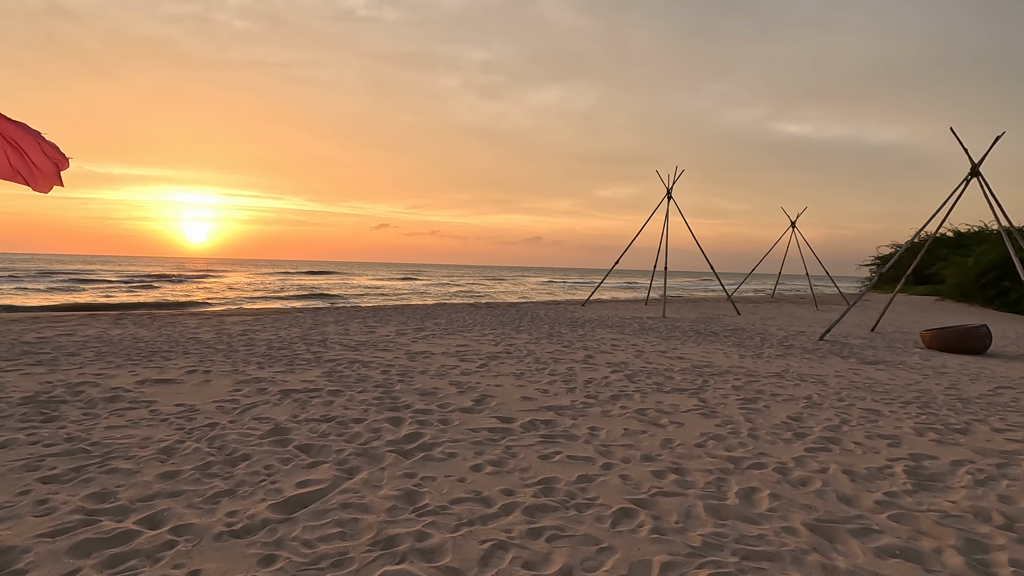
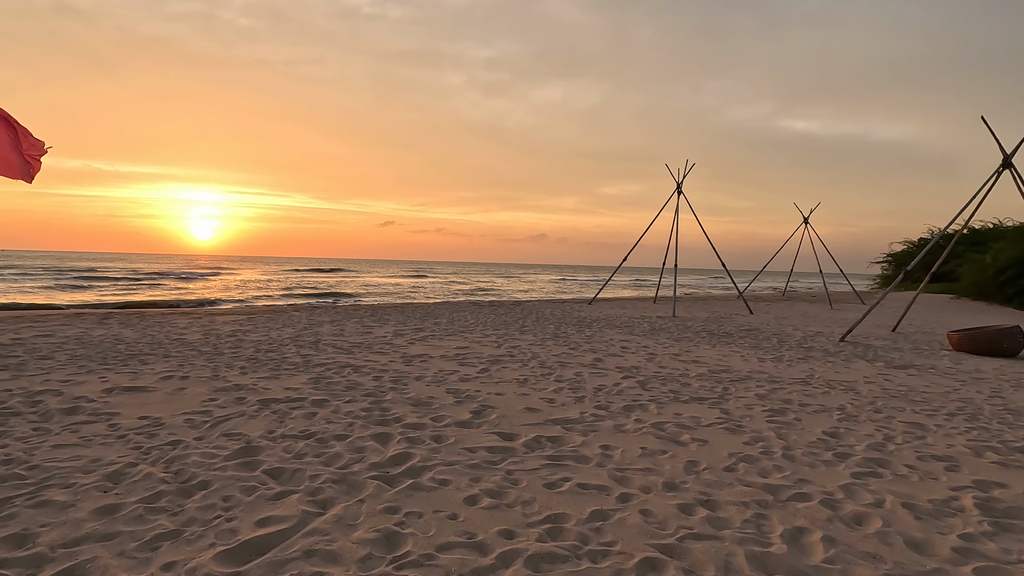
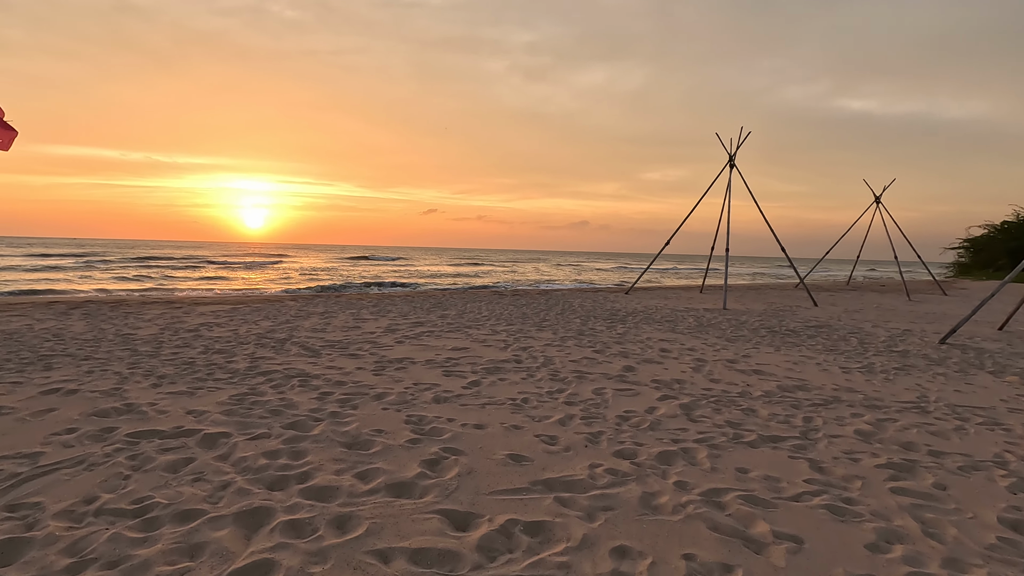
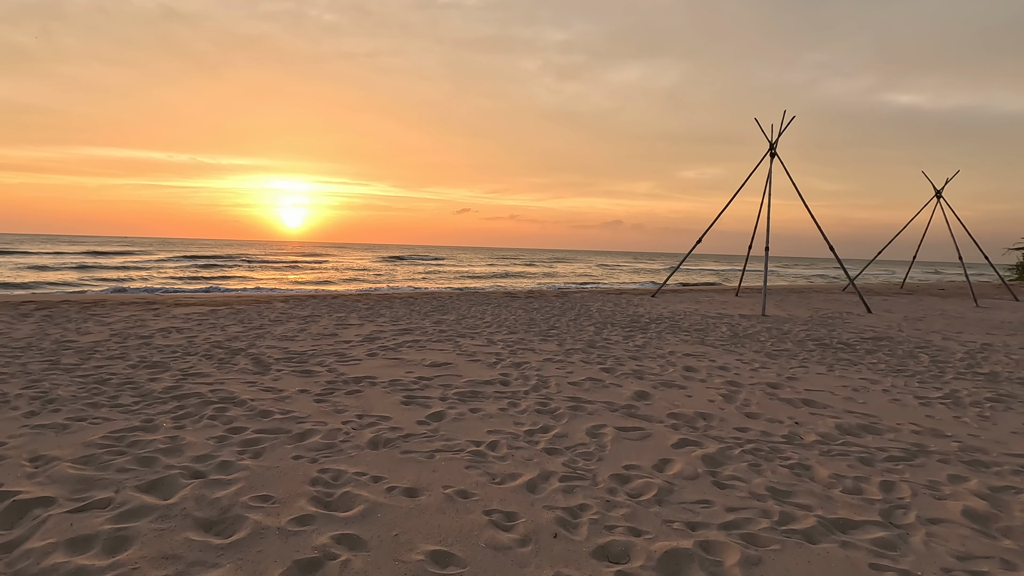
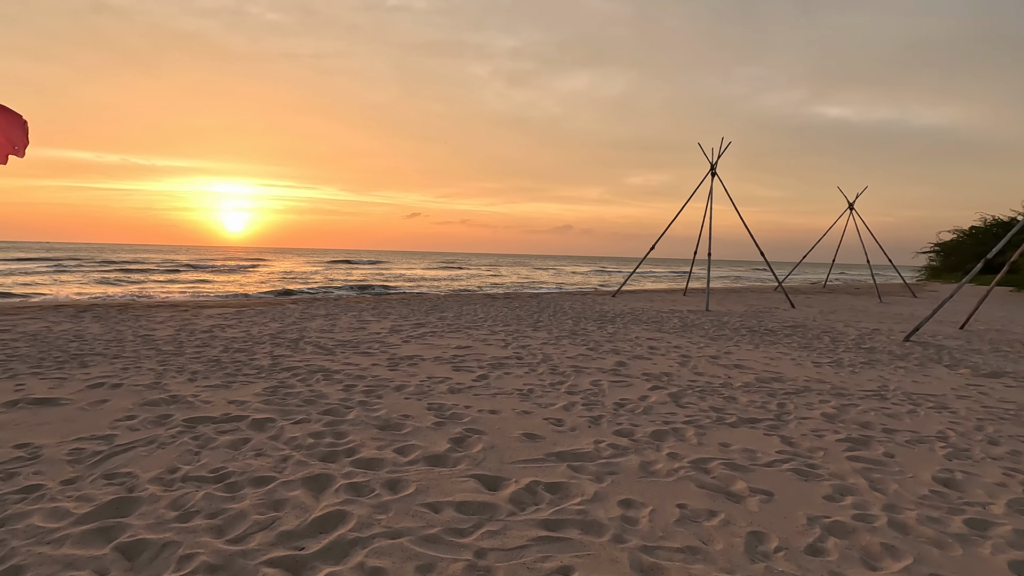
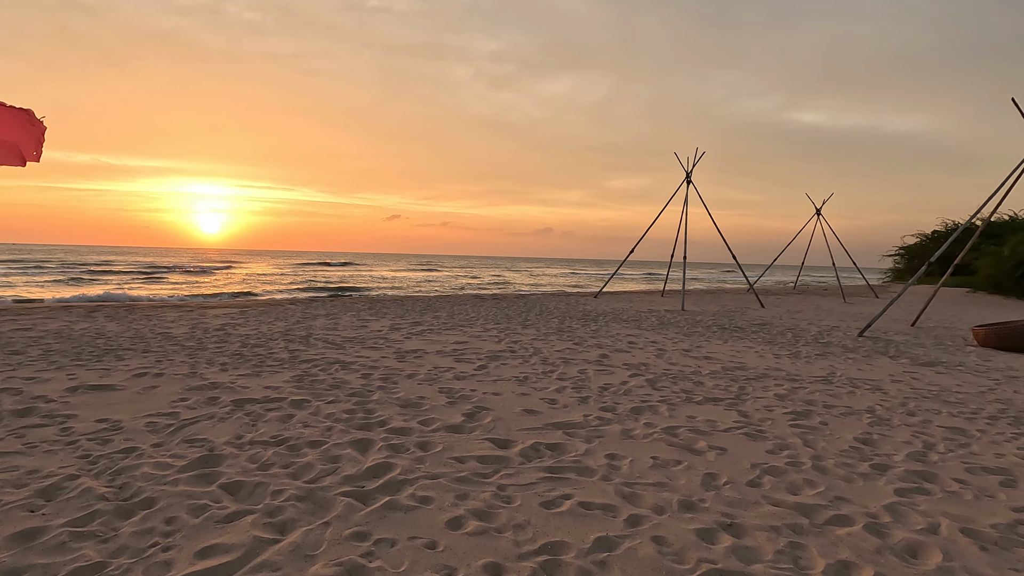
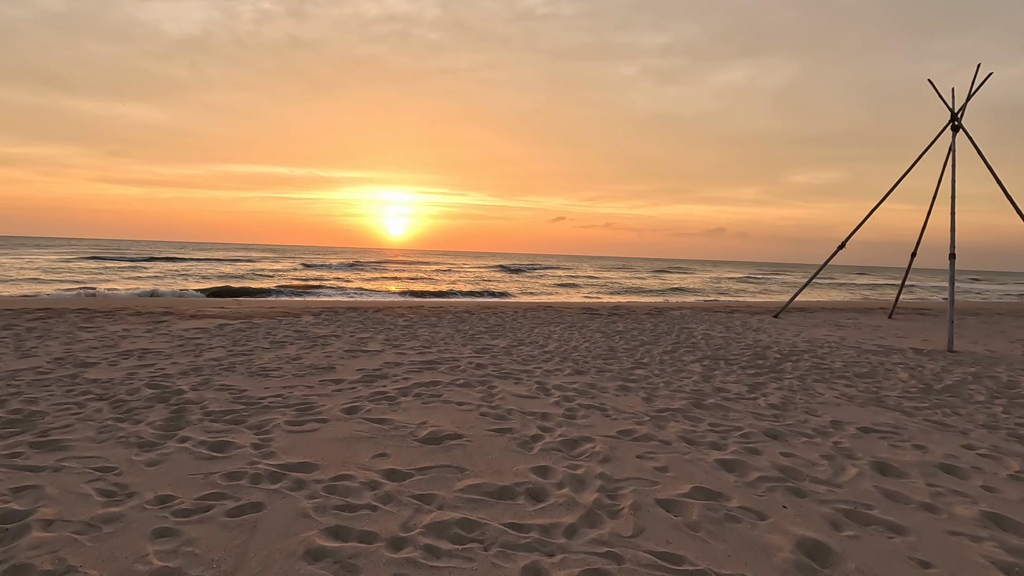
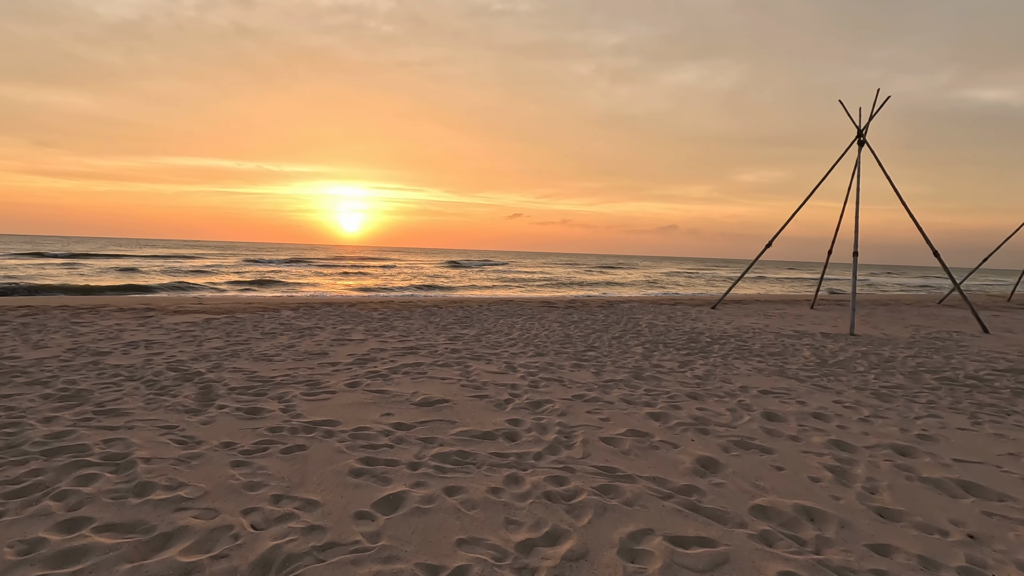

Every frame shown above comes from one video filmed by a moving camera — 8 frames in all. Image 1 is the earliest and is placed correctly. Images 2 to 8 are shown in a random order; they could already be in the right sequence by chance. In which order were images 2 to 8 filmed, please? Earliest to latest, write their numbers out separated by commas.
2, 6, 5, 3, 4, 8, 7
